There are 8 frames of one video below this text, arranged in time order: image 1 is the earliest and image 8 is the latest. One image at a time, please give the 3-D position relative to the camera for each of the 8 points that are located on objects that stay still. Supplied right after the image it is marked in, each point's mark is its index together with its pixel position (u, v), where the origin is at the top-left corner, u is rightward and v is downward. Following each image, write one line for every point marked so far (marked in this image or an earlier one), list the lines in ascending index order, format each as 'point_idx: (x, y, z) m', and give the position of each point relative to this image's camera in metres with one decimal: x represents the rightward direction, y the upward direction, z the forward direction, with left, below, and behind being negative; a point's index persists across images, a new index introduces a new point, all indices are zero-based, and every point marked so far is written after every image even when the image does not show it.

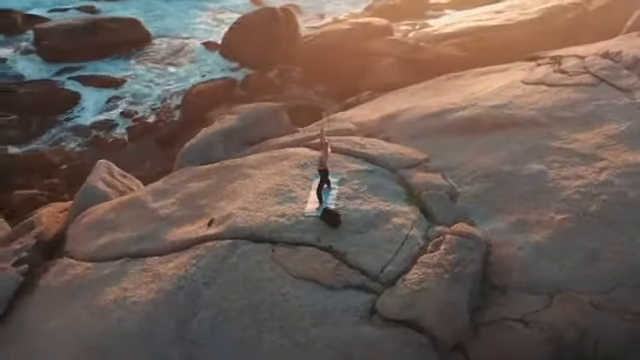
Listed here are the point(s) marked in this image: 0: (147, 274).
0: (-1.4, -0.7, +5.4) m
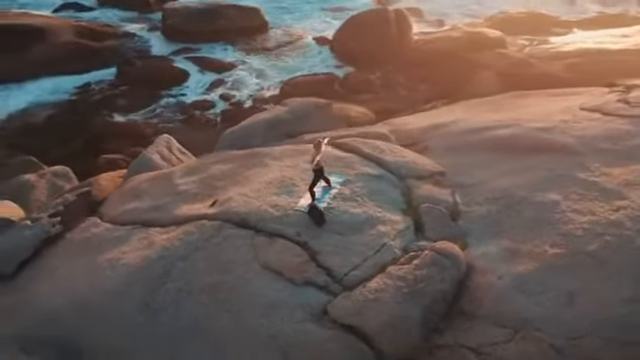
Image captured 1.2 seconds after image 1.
0: (-1.5, -0.5, +5.8) m
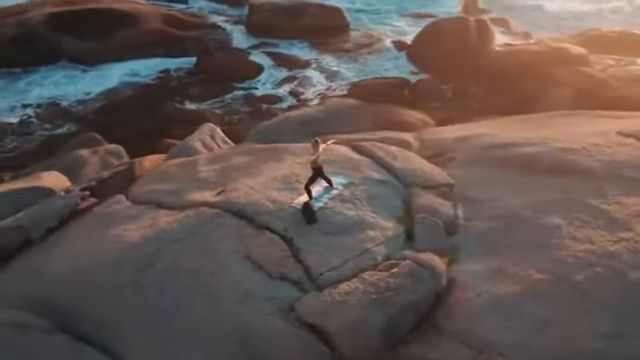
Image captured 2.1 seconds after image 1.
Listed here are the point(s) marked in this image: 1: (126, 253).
0: (-1.5, -0.3, +6.0) m
1: (-1.6, -0.6, +5.6) m
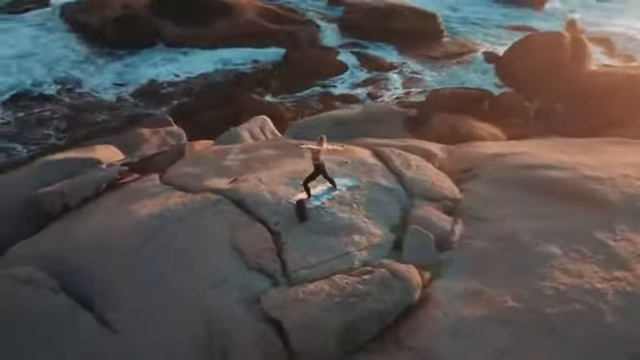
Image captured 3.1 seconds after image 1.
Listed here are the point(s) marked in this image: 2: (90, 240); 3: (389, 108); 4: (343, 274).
0: (-1.4, -0.2, +6.3) m
1: (-1.6, -0.4, +5.9) m
2: (-2.0, -0.5, +6.1) m
3: (+0.8, +0.8, +7.8) m
4: (+0.2, -0.7, +4.9) m
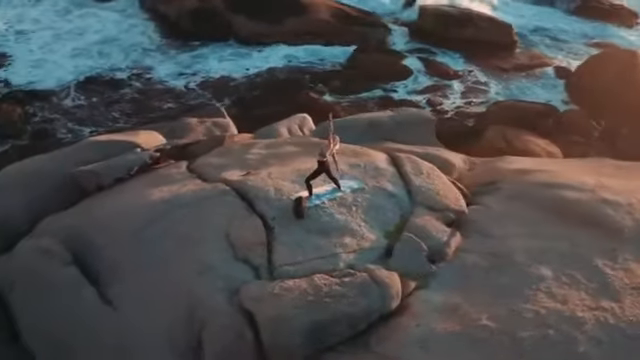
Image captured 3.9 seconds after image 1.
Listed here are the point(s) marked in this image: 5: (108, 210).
0: (-1.3, -0.1, +6.5) m
1: (-1.6, -0.3, +6.2) m
2: (-1.9, -0.4, +6.3) m
3: (+1.1, +0.7, +7.7) m
4: (0.0, -0.7, +4.9) m
5: (-1.9, -0.3, +6.4) m
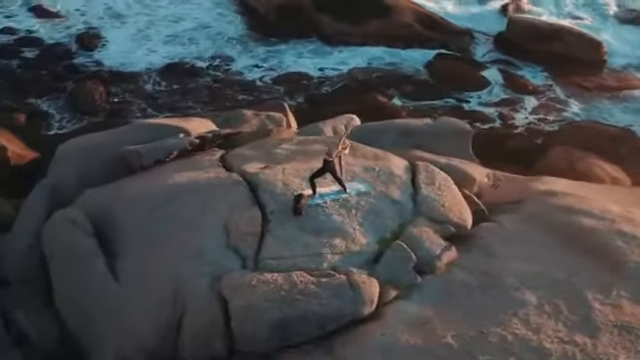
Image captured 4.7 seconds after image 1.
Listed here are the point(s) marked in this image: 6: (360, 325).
0: (-1.1, +0.1, +6.7) m
1: (-1.5, -0.1, +6.4) m
2: (-1.8, -0.2, +6.6) m
3: (+1.5, +0.6, +7.5) m
4: (-0.1, -0.6, +5.0) m
5: (-1.7, -0.1, +6.7) m
6: (+0.3, -1.0, +4.7) m
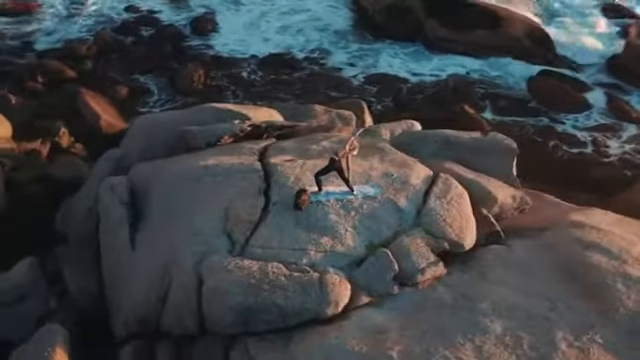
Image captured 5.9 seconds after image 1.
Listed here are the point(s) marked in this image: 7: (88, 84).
0: (-0.9, +0.2, +6.9) m
1: (-1.2, +0.1, +6.7) m
2: (-1.5, +0.1, +7.0) m
3: (+2.0, +0.4, +7.2) m
4: (-0.3, -0.6, +5.0) m
5: (-1.5, +0.1, +7.1) m
6: (0.0, -1.0, +4.7) m
7: (-4.1, +1.7, +12.6) m
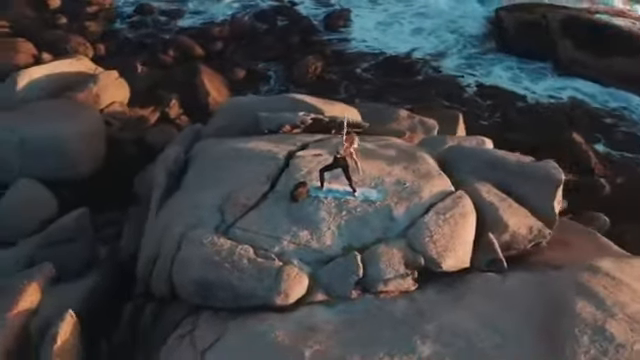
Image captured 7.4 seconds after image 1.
0: (-0.5, +0.4, +7.1) m
1: (-0.9, +0.3, +7.0) m
2: (-1.1, +0.3, +7.4) m
3: (+2.3, 0.0, +6.7) m
4: (-0.5, -0.5, +5.2) m
5: (-1.0, +0.4, +7.4) m
6: (-0.3, -0.9, +4.8) m
7: (-2.0, +2.2, +13.4) m
